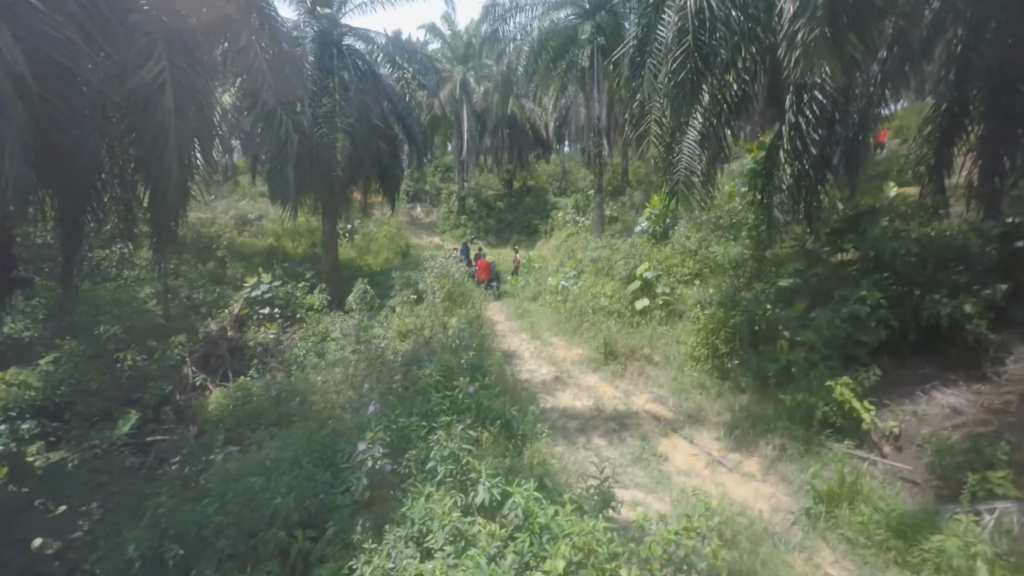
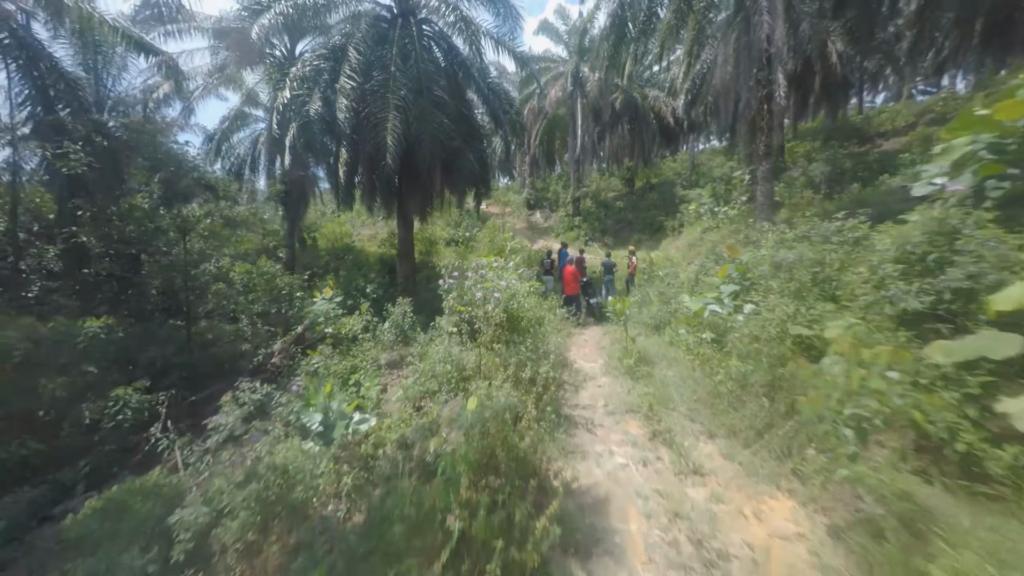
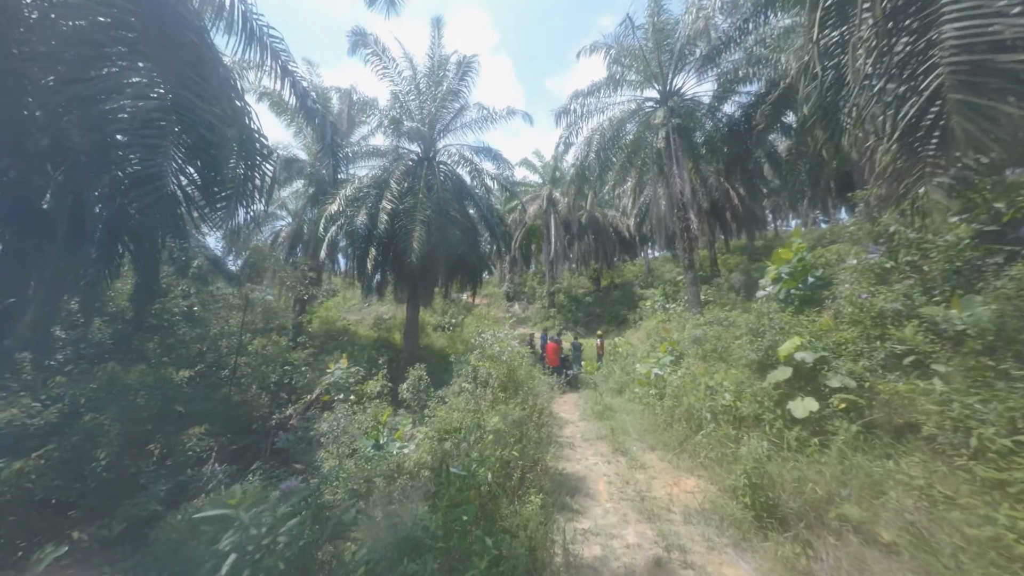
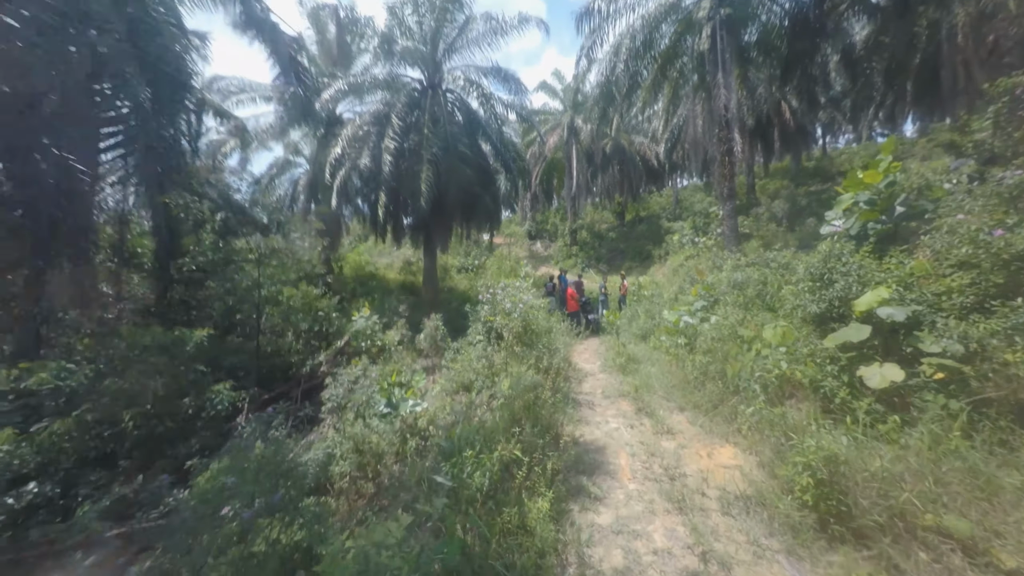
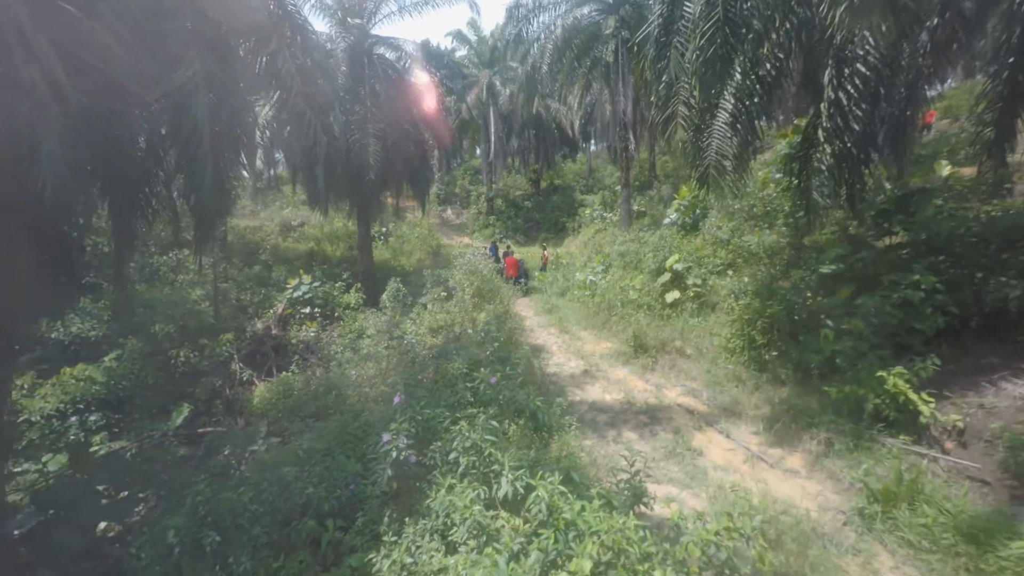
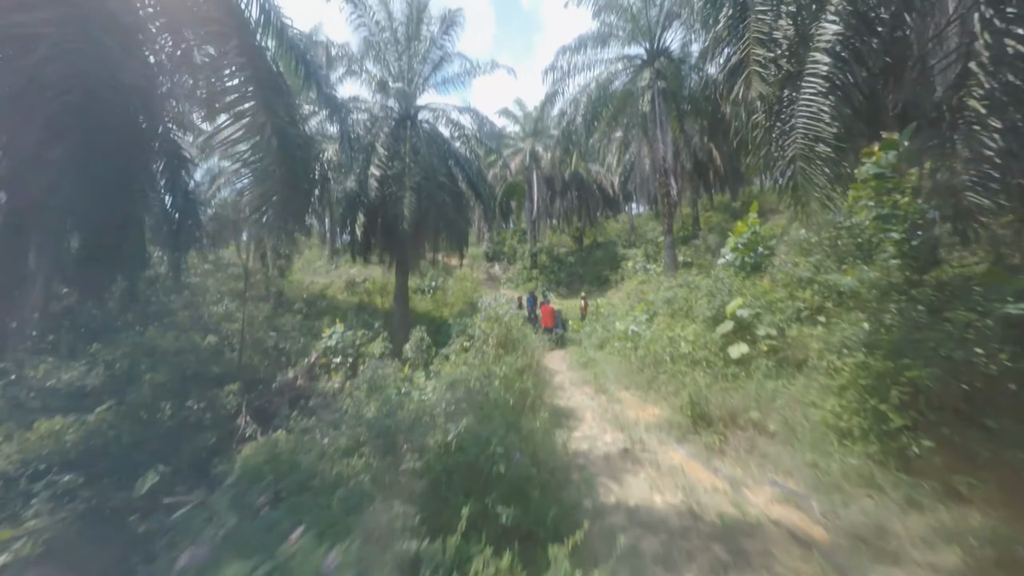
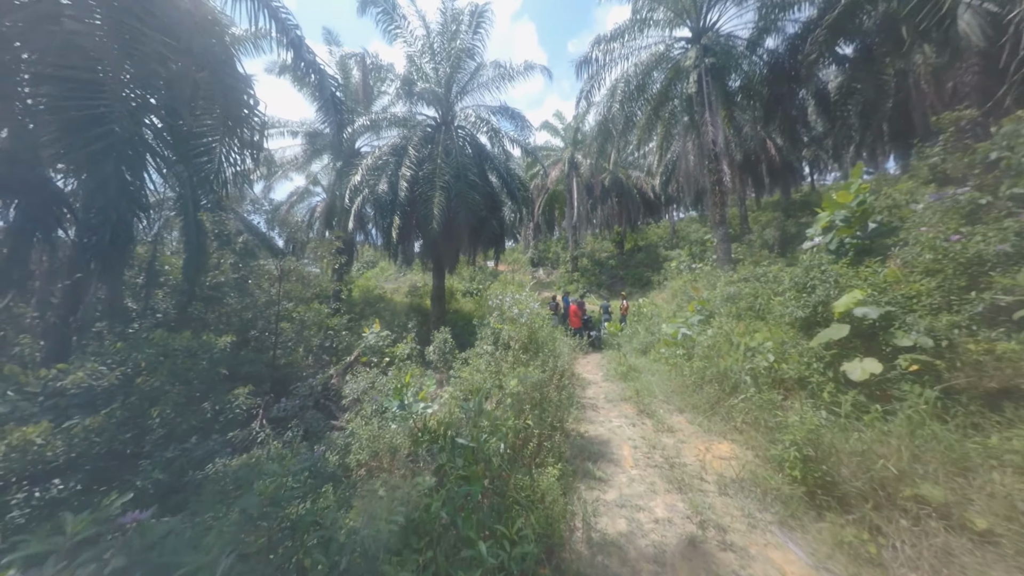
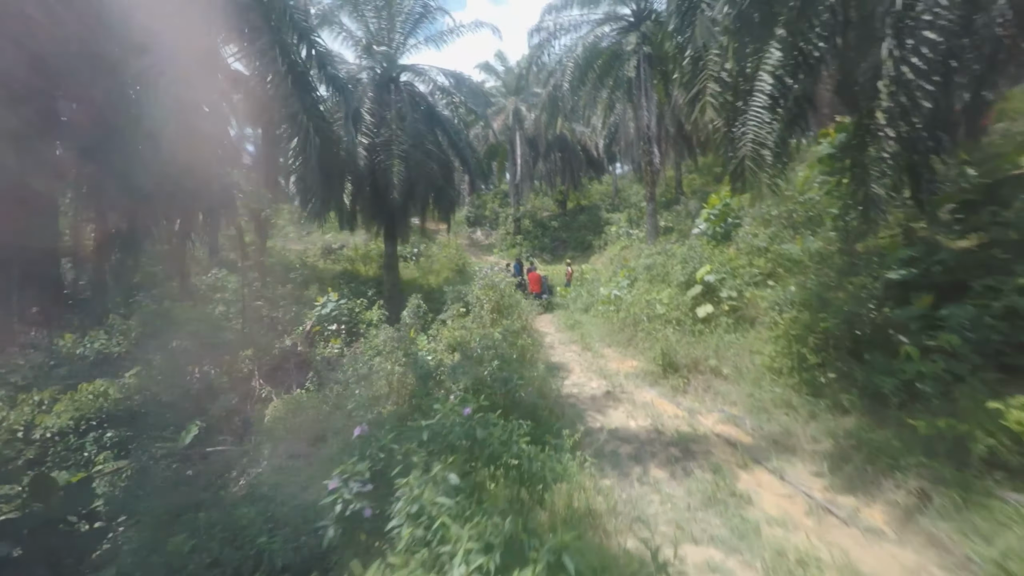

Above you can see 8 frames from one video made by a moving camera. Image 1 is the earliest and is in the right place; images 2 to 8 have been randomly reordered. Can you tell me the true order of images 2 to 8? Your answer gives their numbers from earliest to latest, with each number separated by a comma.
5, 8, 6, 3, 7, 4, 2
